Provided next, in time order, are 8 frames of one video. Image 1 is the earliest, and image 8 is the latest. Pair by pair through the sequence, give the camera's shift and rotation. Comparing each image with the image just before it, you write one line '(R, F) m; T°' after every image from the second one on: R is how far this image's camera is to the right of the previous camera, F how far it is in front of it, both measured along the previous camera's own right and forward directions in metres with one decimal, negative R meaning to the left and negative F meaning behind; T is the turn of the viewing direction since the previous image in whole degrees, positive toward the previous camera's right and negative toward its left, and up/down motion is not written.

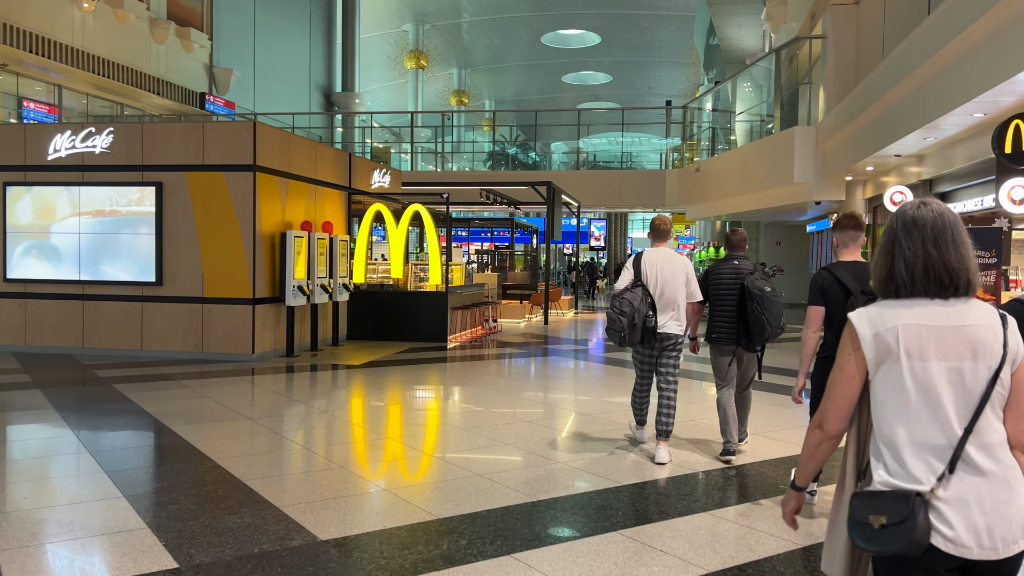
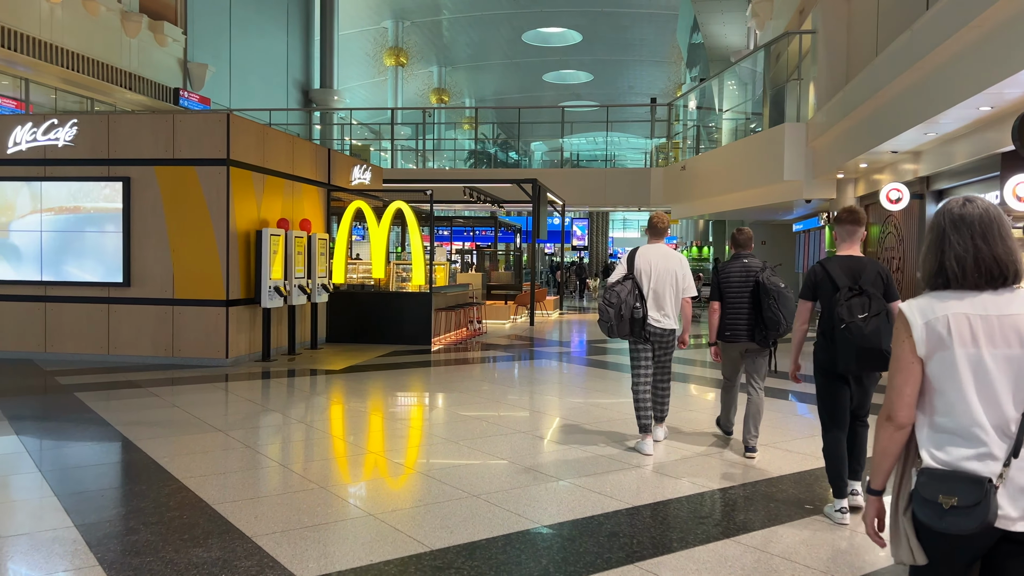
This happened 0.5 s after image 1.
(-0.1, +0.3) m; +2°
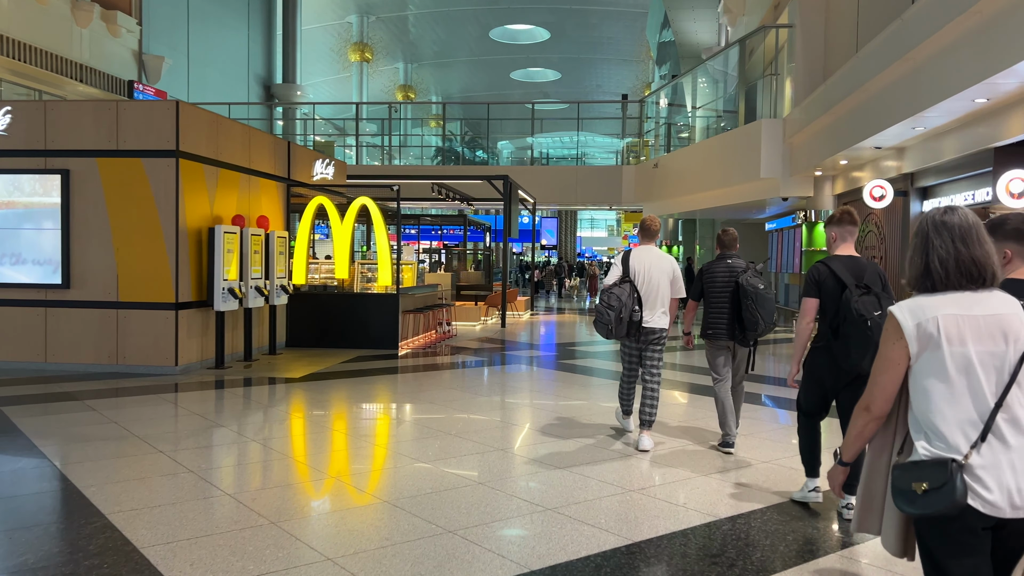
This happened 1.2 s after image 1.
(-0.1, +0.5) m; +3°
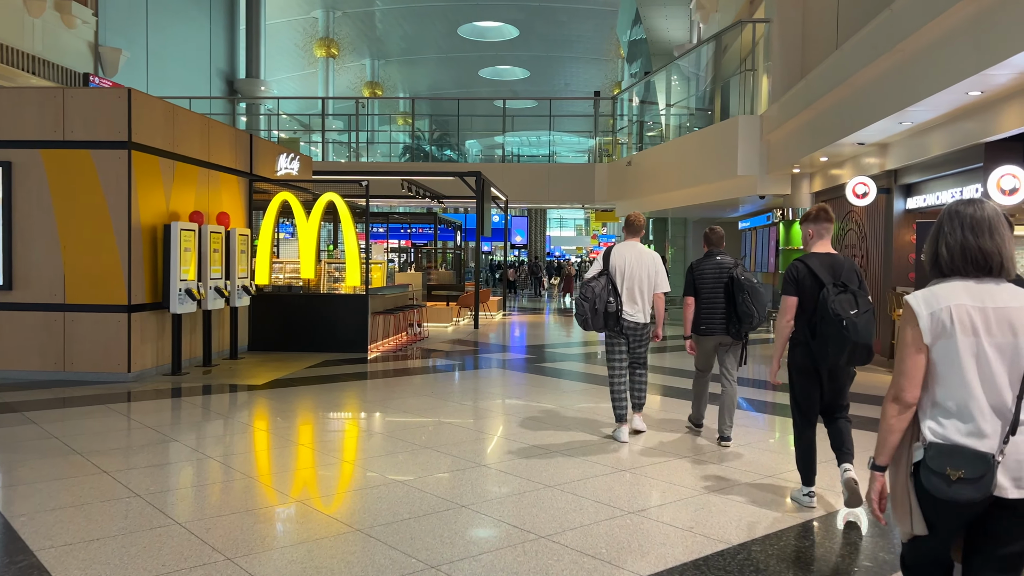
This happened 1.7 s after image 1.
(-0.1, +0.4) m; +3°
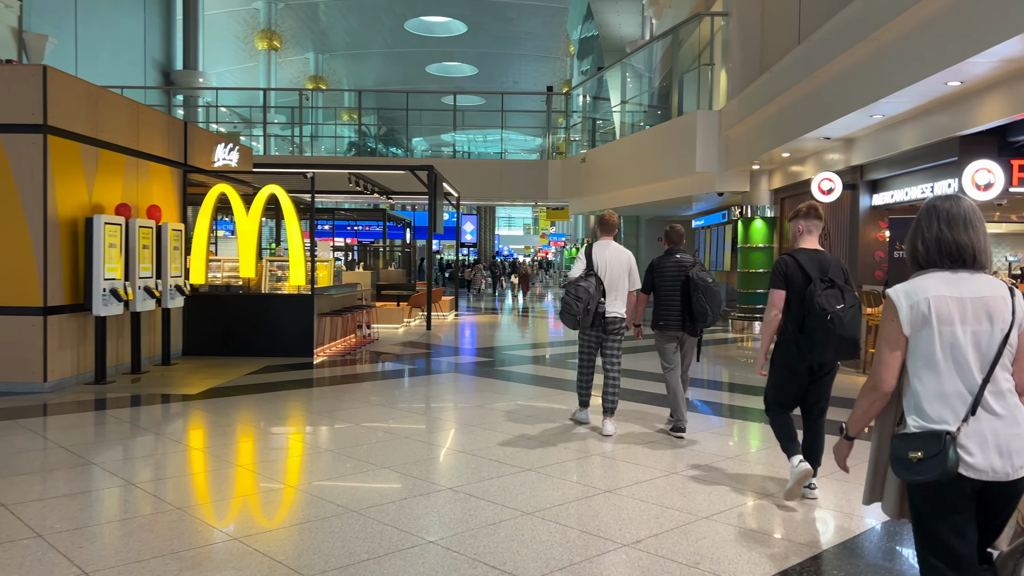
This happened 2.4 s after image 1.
(-0.1, +0.4) m; +4°
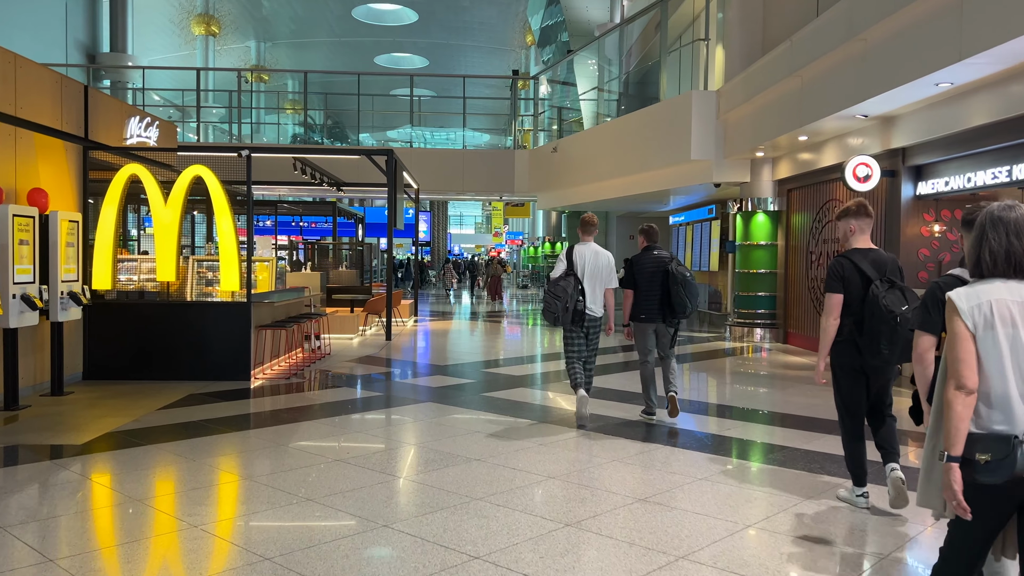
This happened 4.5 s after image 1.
(-0.3, +1.4) m; +4°
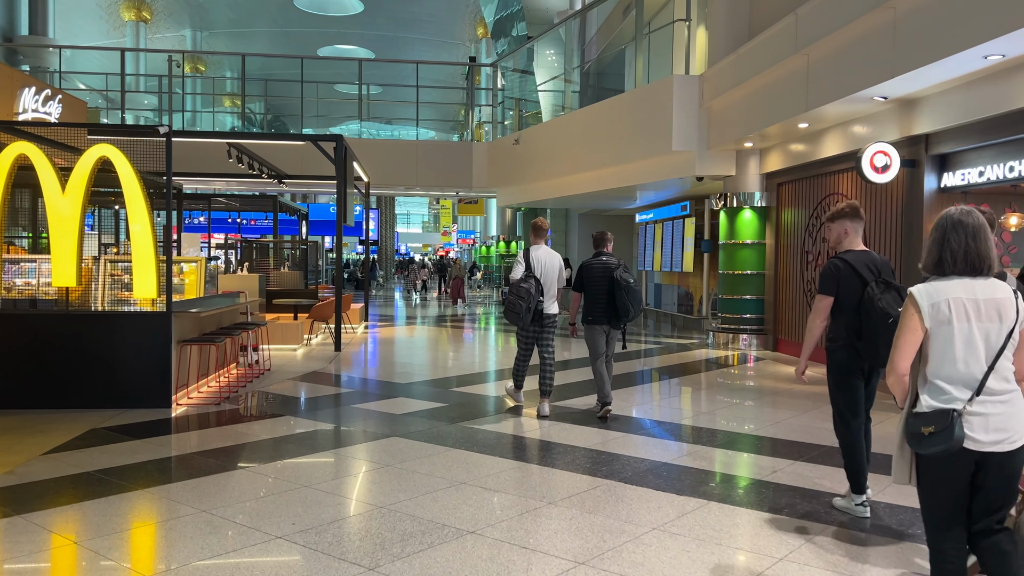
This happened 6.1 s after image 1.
(-0.3, +1.0) m; +5°
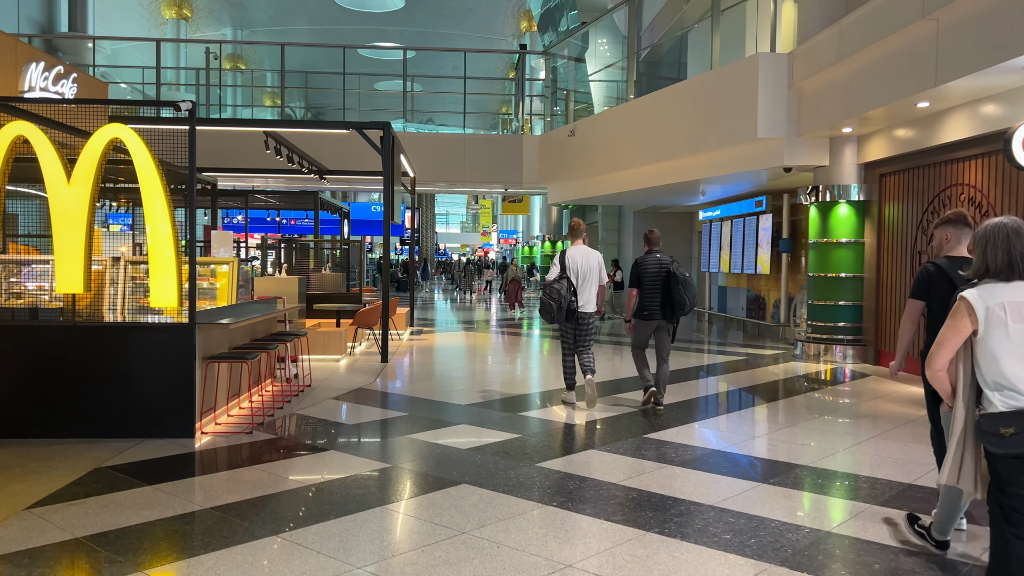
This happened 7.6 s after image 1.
(-0.3, +0.9) m; -3°
